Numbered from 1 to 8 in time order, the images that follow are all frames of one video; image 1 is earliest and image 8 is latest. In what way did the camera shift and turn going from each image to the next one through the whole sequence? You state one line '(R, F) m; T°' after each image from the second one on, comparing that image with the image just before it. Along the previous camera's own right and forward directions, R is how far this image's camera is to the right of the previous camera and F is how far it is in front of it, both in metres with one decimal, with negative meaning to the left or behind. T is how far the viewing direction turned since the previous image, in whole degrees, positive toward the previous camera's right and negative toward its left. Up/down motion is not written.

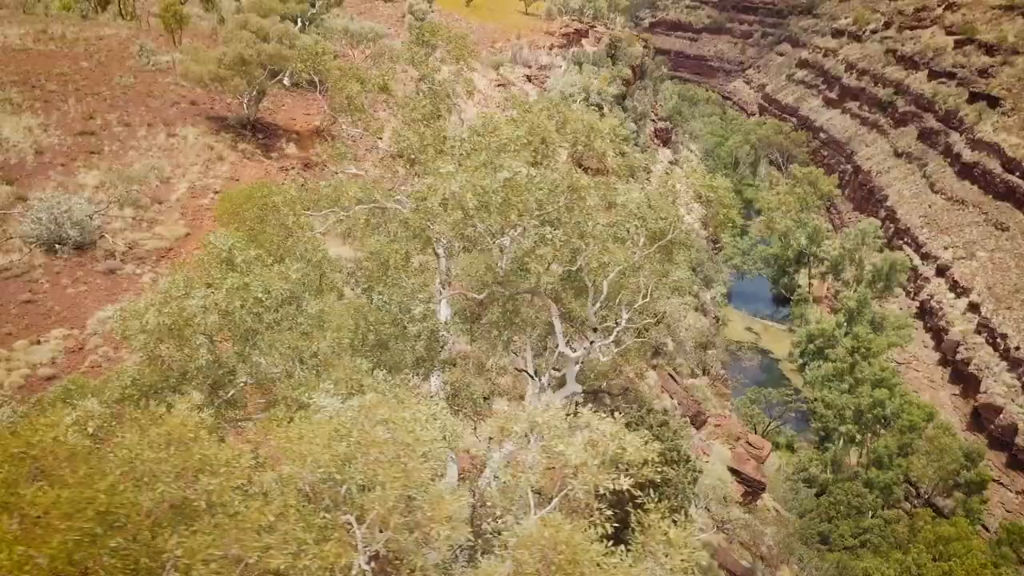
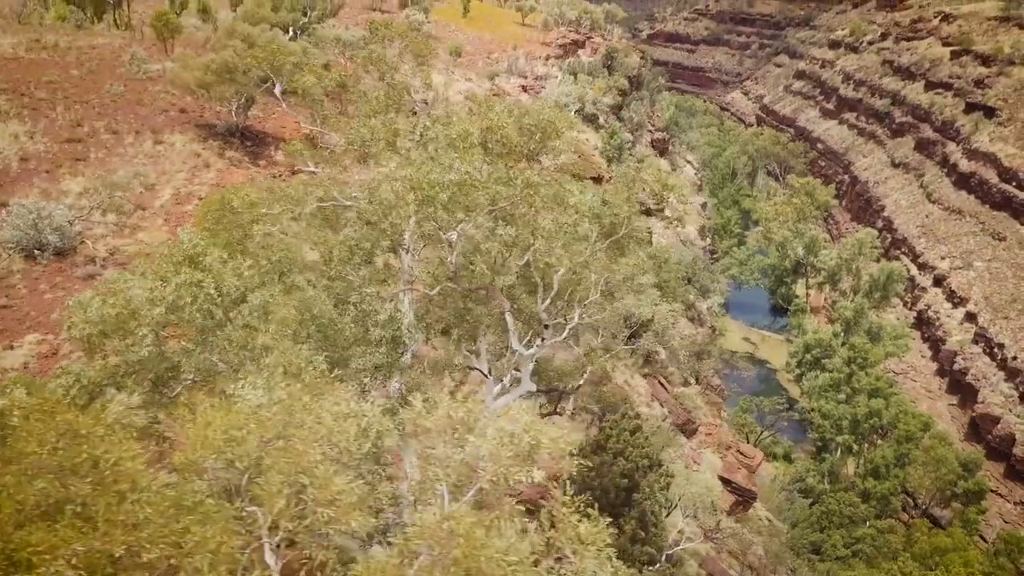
(+0.2, +0.1) m; 0°
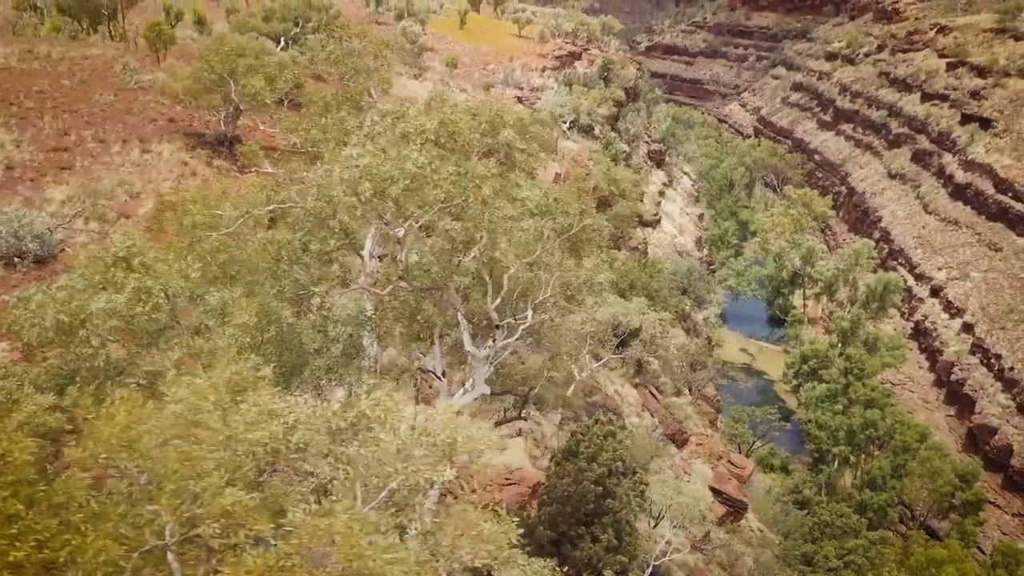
(+0.2, +0.1) m; 0°
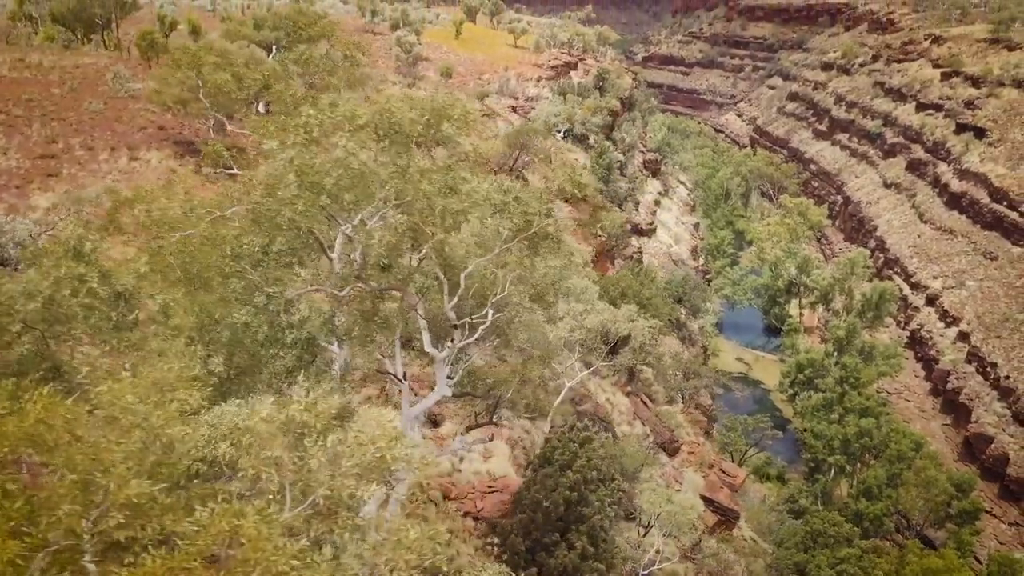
(+0.2, +0.1) m; 0°
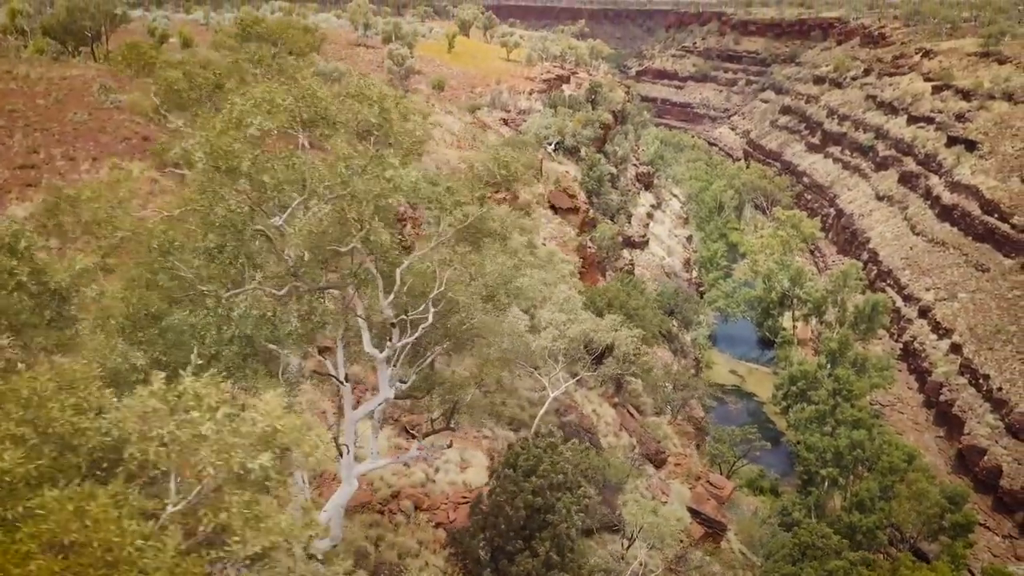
(+0.2, +0.1) m; 0°
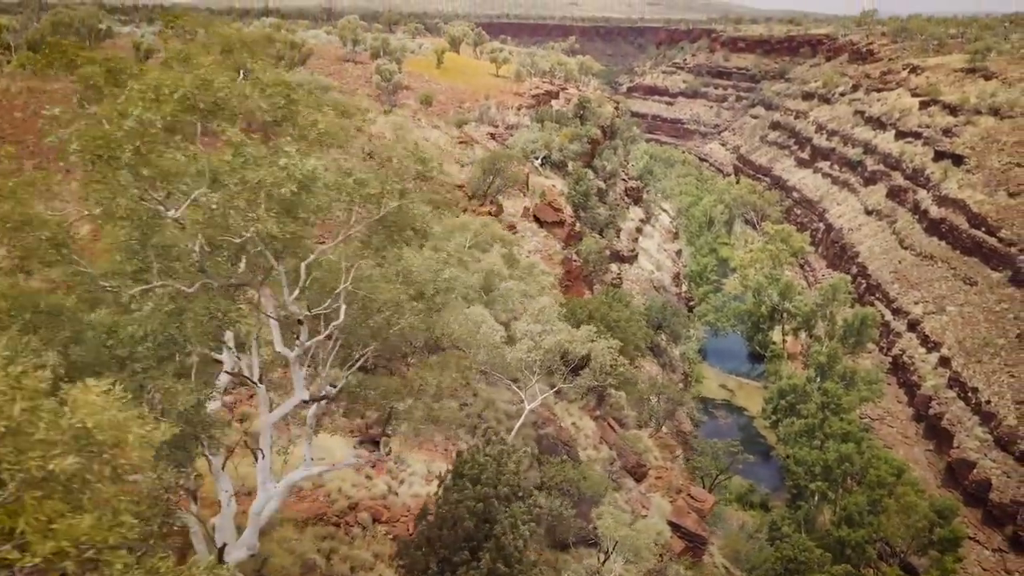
(+0.3, +0.1) m; 0°
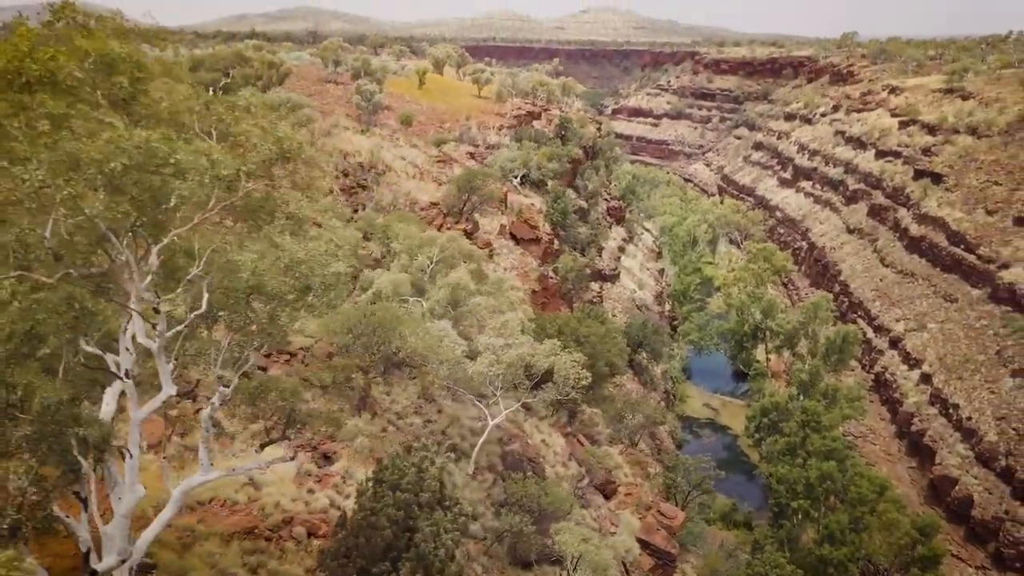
(+0.5, +0.1) m; +1°
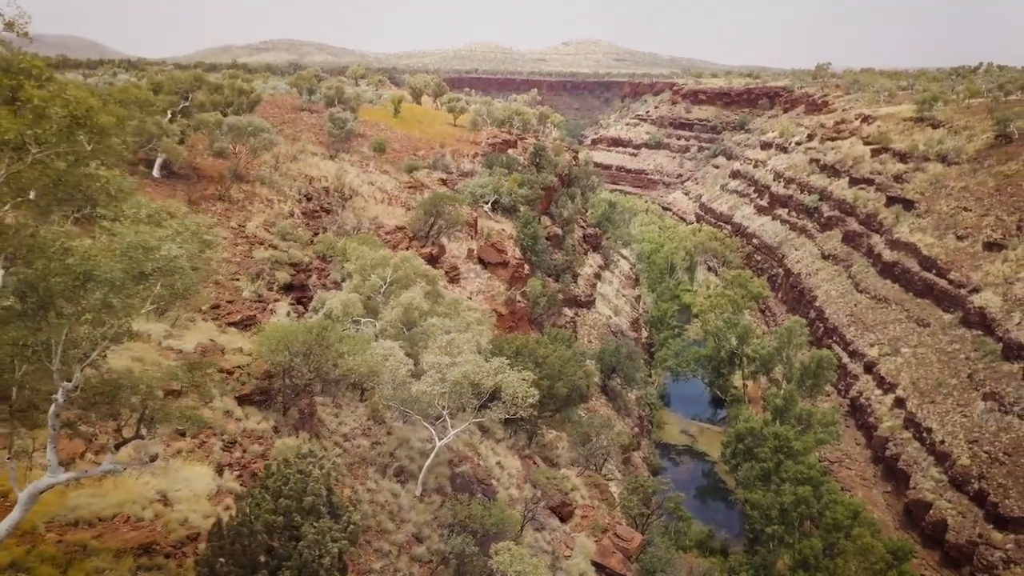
(+0.7, +0.1) m; +1°
